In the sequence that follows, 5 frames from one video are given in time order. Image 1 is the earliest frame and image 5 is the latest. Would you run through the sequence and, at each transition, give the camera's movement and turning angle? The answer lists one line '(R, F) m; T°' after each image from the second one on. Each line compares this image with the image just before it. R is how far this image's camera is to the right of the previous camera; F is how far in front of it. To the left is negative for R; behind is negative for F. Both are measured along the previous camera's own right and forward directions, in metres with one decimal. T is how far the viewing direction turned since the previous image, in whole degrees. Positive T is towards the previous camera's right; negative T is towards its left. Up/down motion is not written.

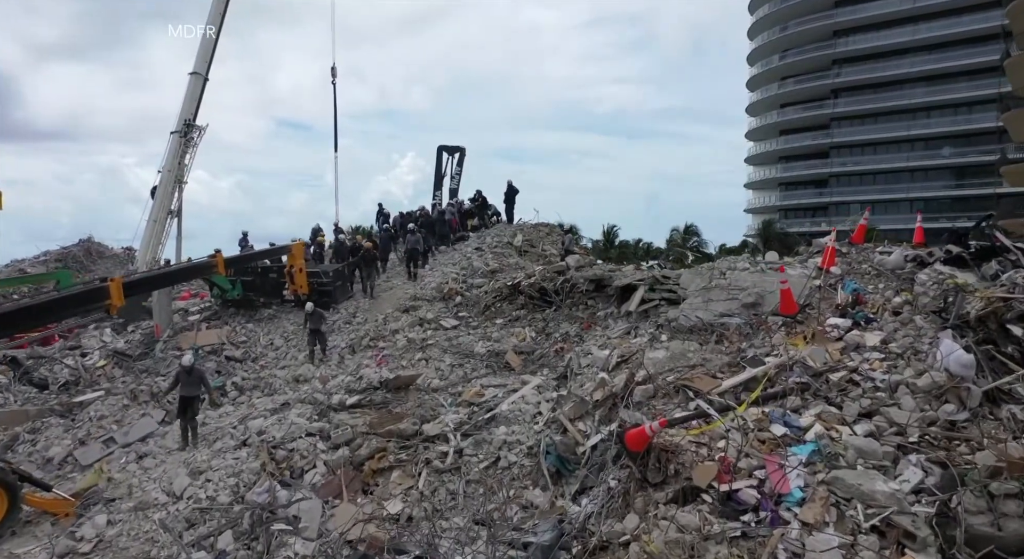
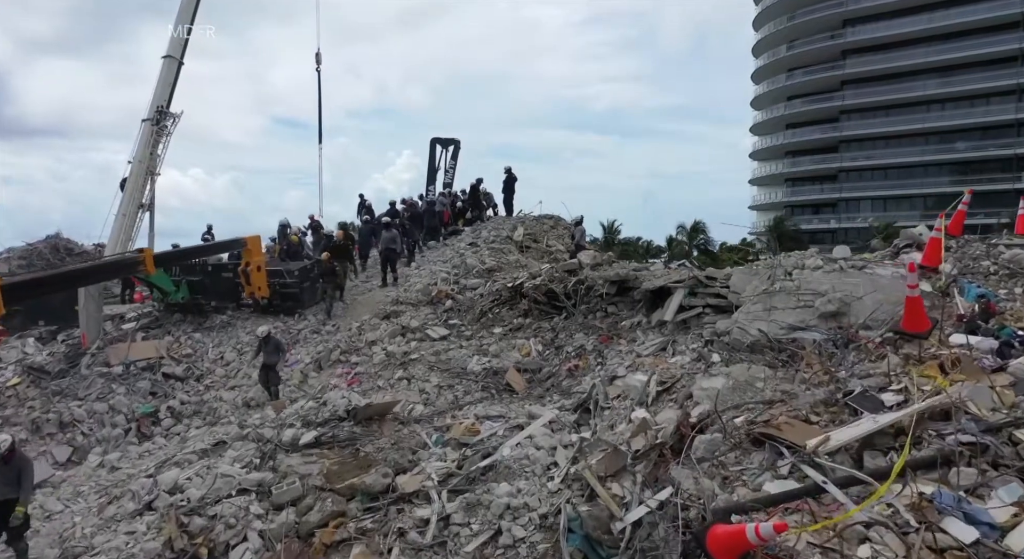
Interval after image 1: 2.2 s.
(-0.1, +2.5) m; 0°
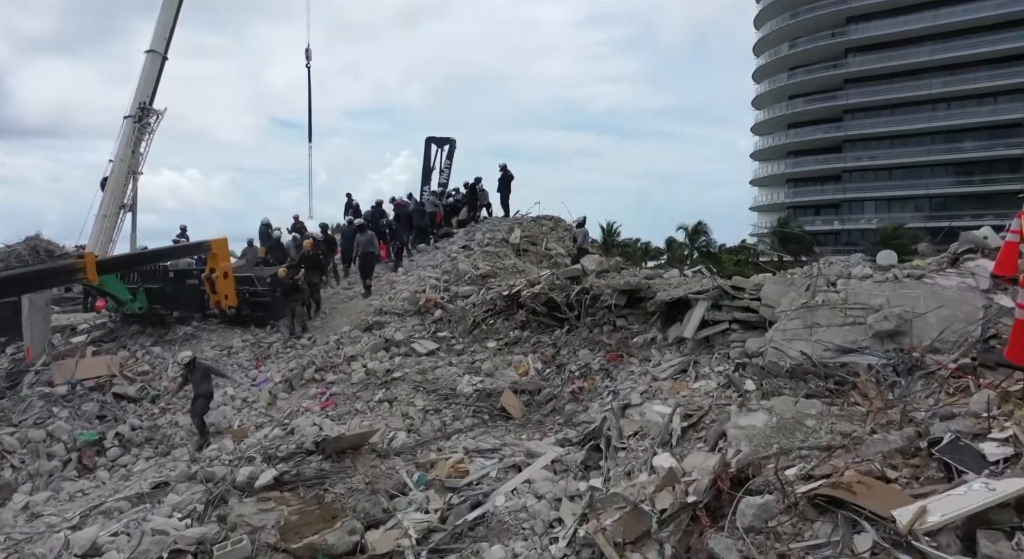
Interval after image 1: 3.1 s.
(0.0, +1.3) m; 0°
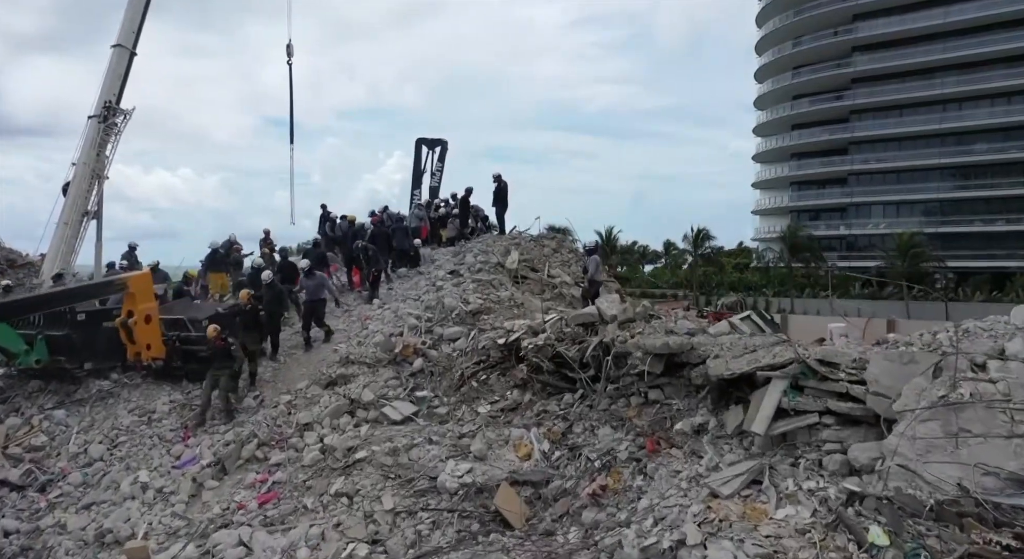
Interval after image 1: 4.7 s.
(0.0, +2.3) m; +1°
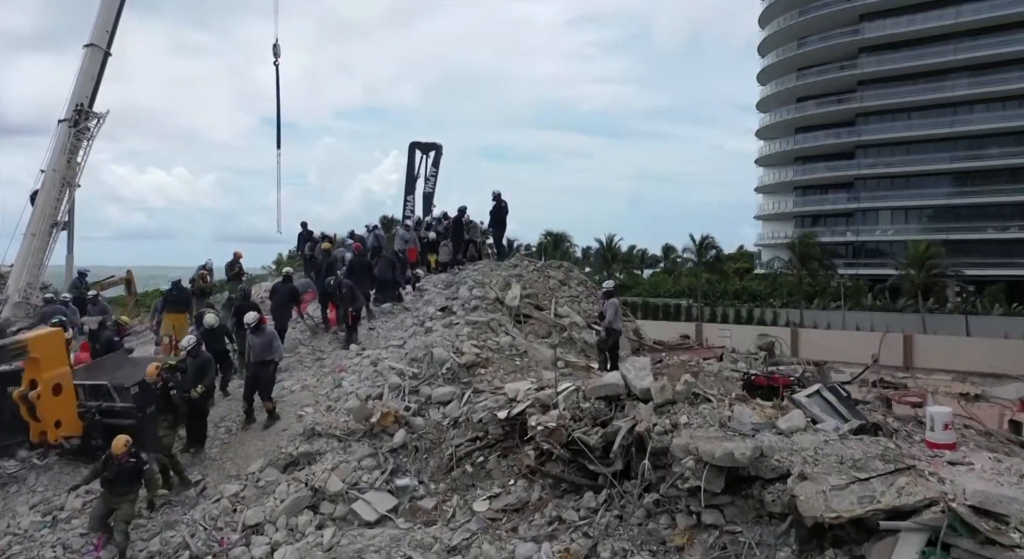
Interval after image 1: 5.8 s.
(-0.1, +1.8) m; 0°
